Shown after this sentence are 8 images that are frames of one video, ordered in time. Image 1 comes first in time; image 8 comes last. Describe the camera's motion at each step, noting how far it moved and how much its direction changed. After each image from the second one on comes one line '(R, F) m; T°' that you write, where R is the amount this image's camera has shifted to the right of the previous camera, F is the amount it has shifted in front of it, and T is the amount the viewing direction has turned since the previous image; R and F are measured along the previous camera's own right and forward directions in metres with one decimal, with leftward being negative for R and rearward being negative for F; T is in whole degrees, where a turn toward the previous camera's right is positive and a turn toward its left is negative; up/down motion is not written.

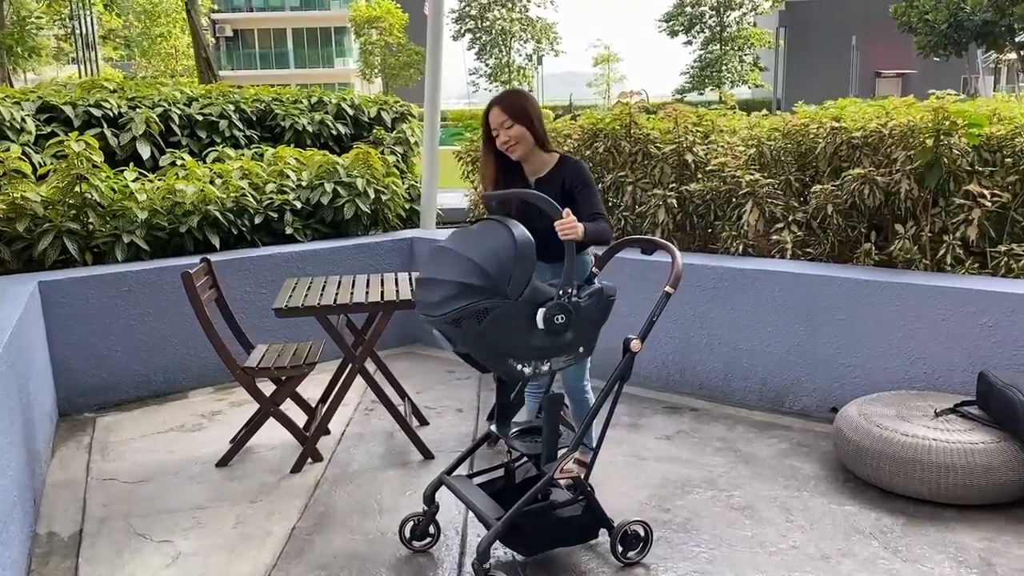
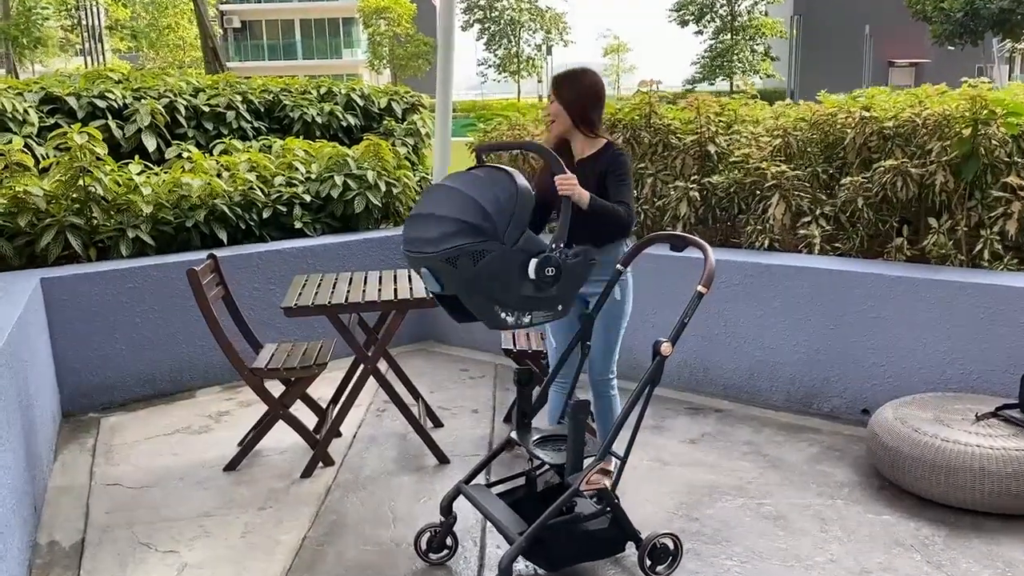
(0.0, +0.1) m; -1°
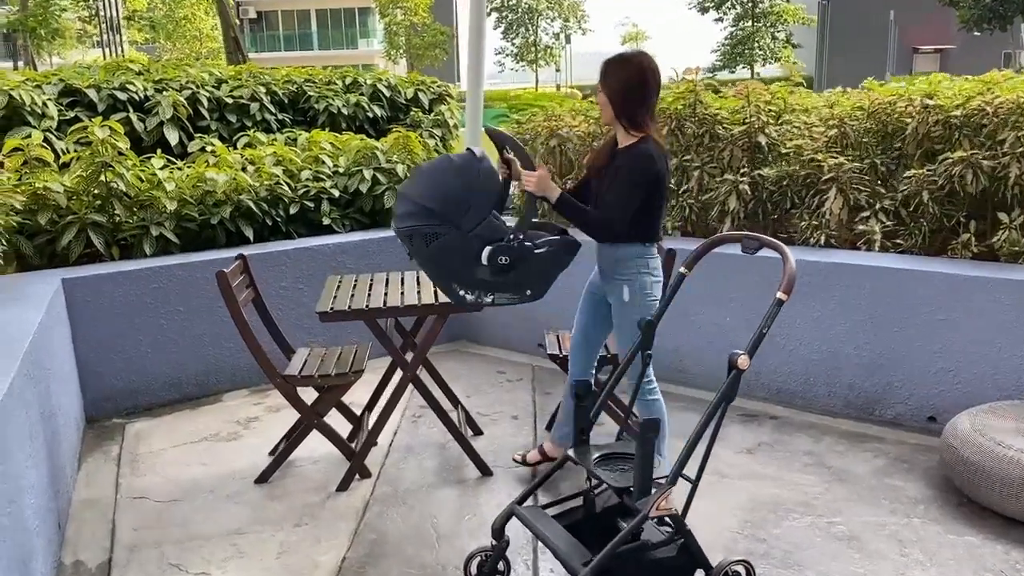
(-0.1, +0.2) m; -1°
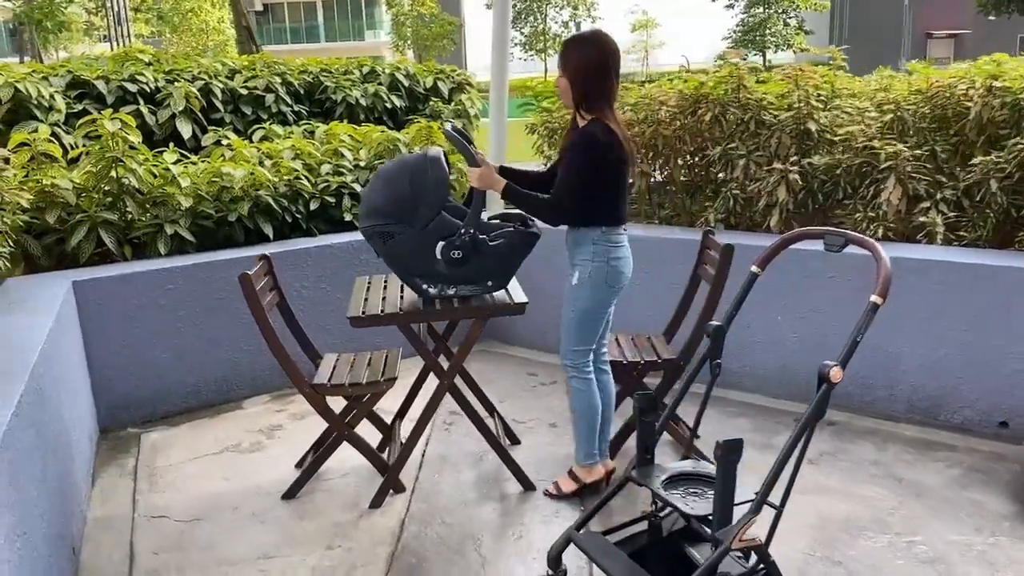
(-0.1, +0.2) m; 0°
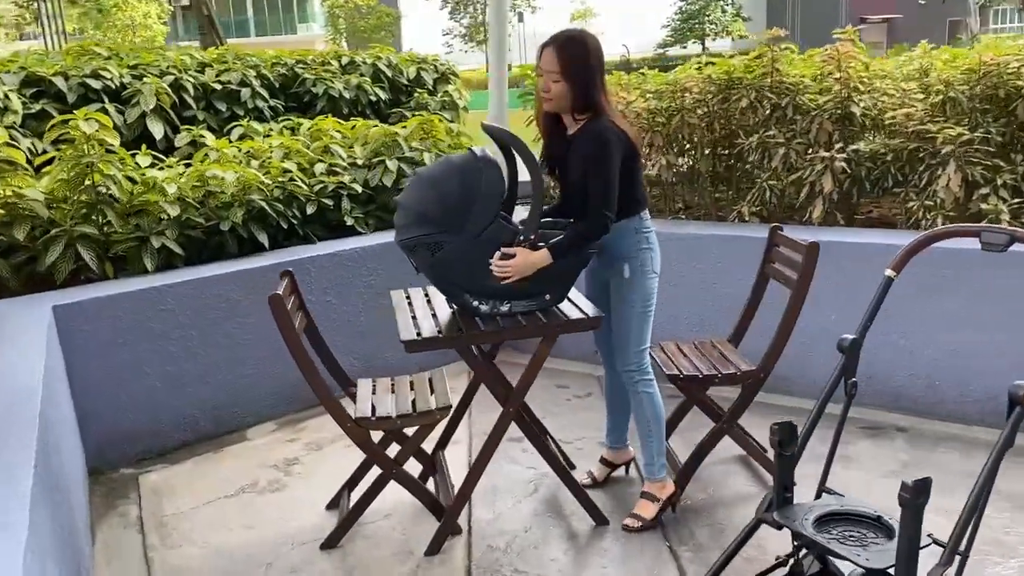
(-0.4, +0.4) m; +4°
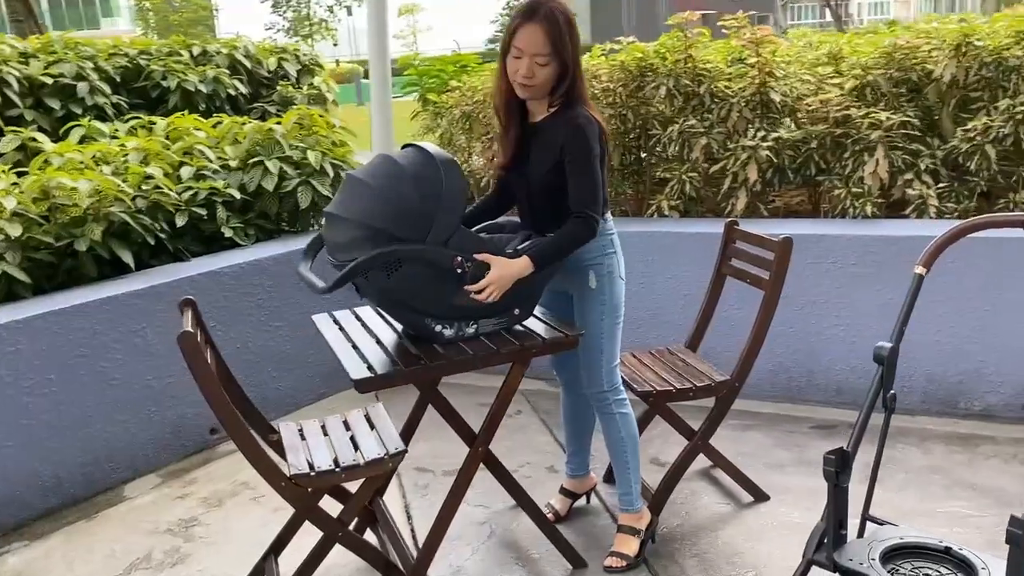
(-0.3, +0.4) m; +11°
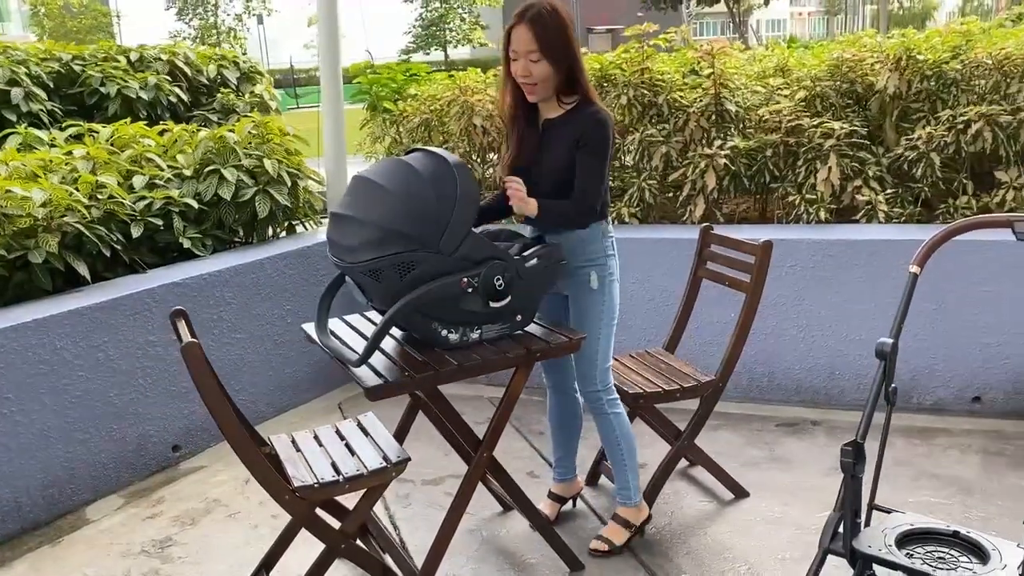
(-0.2, 0.0) m; +6°
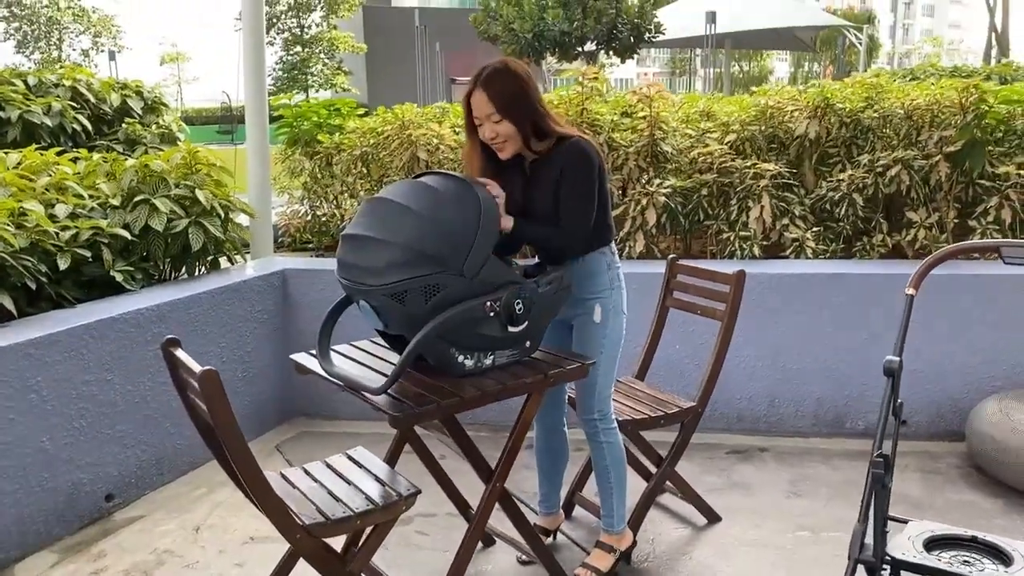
(-0.4, 0.0) m; +9°
